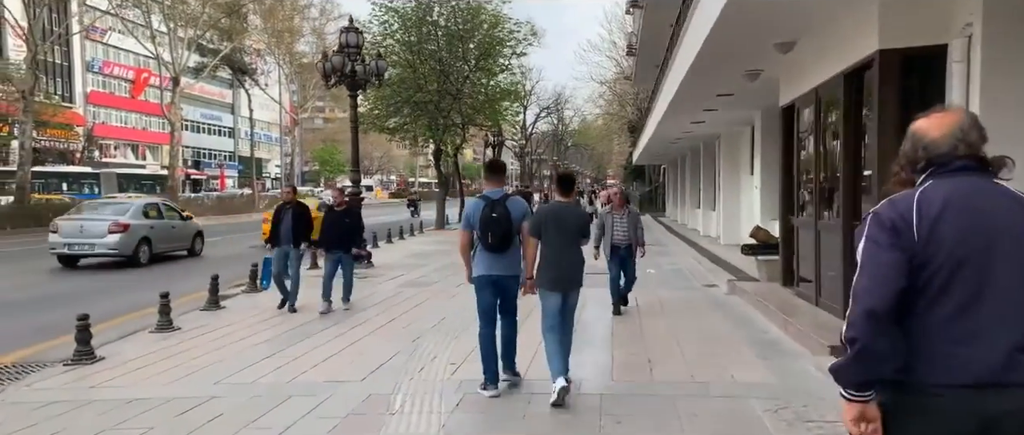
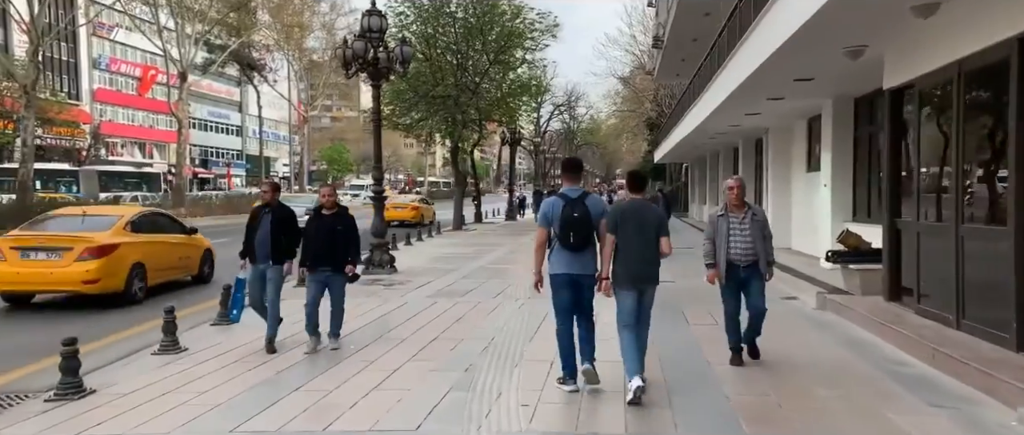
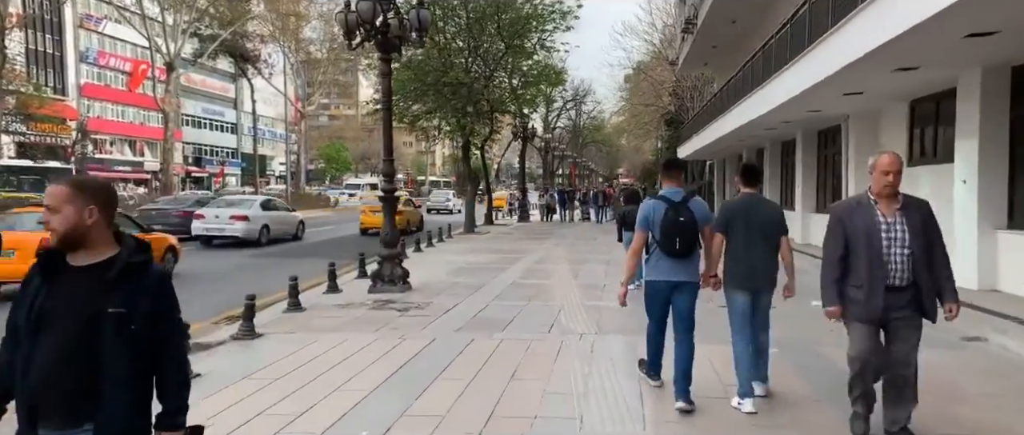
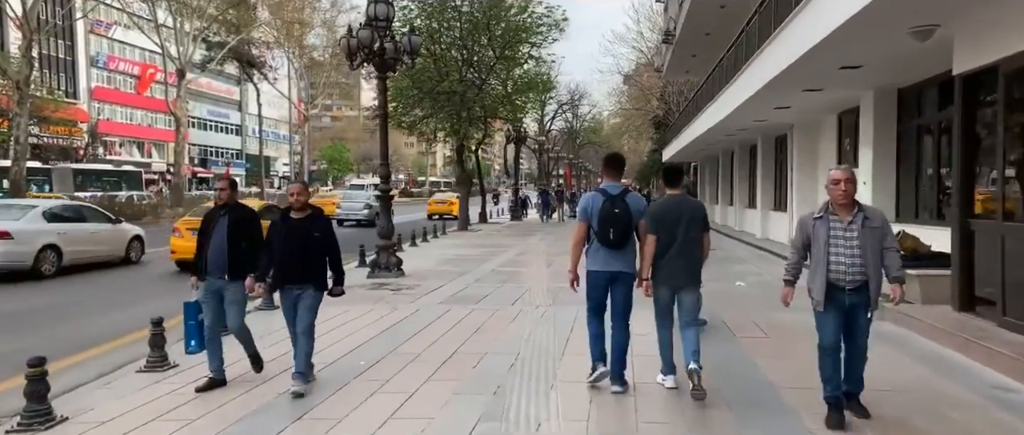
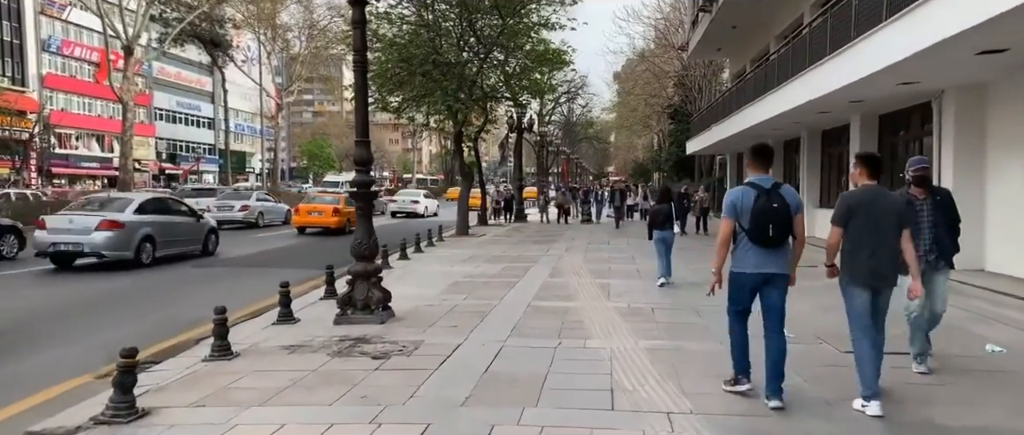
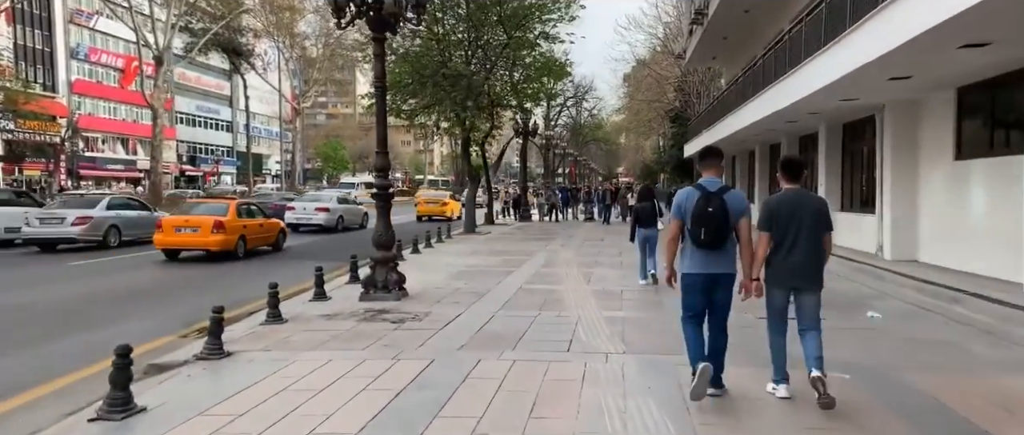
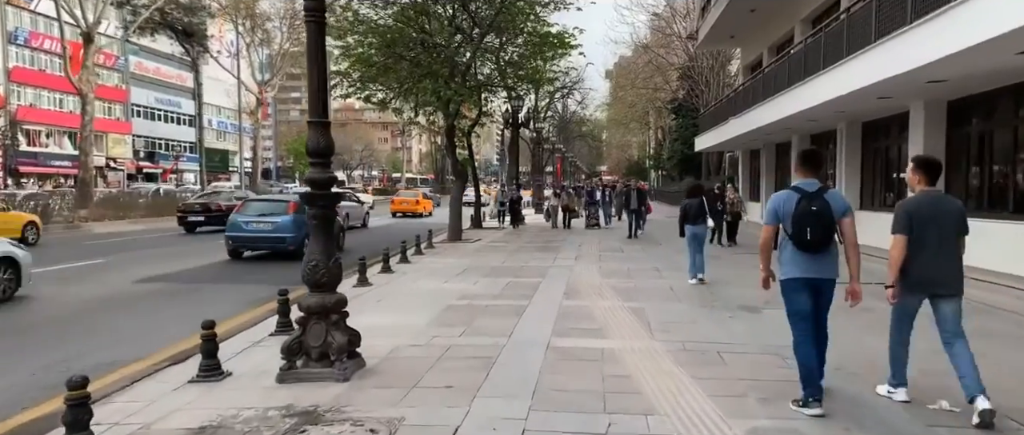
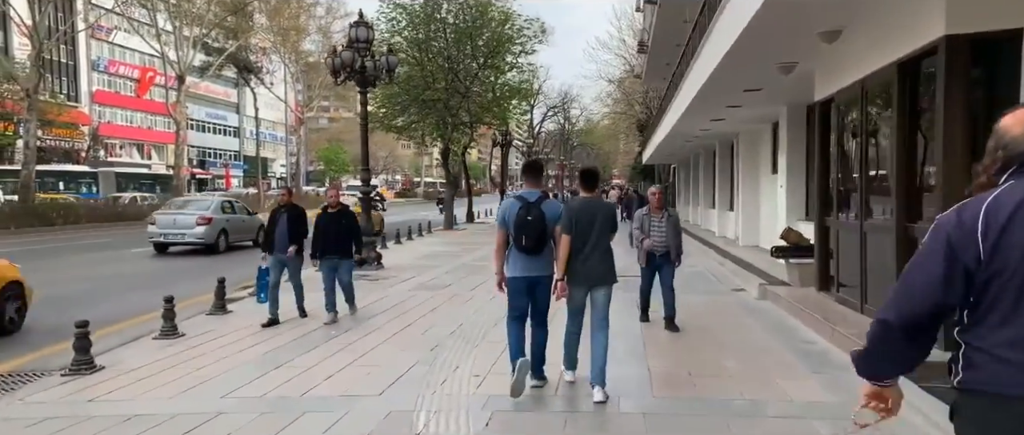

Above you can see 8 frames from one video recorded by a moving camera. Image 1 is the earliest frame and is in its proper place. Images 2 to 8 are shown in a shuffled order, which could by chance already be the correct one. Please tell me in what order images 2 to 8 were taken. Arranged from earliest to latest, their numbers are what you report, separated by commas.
8, 2, 4, 3, 6, 5, 7
